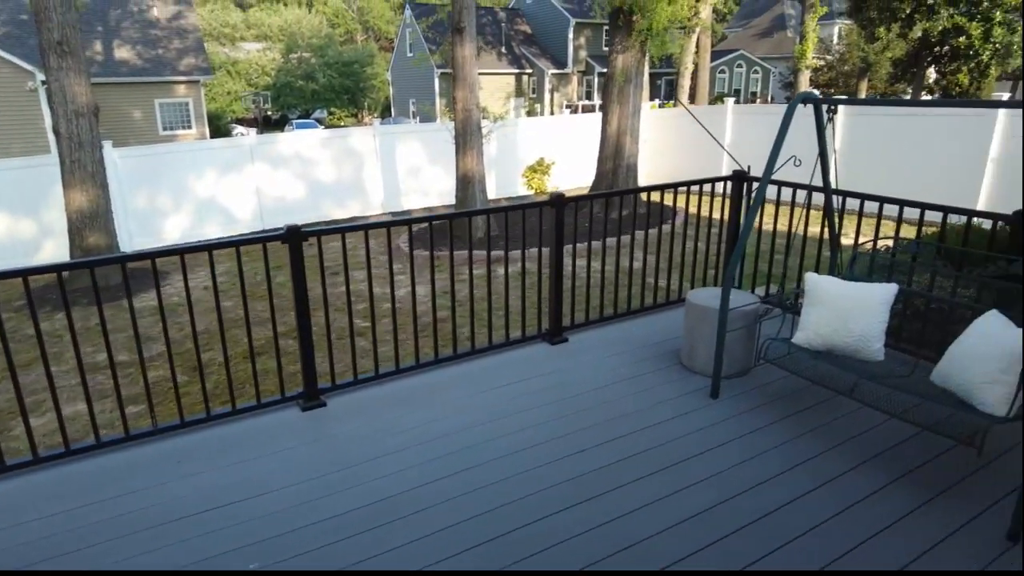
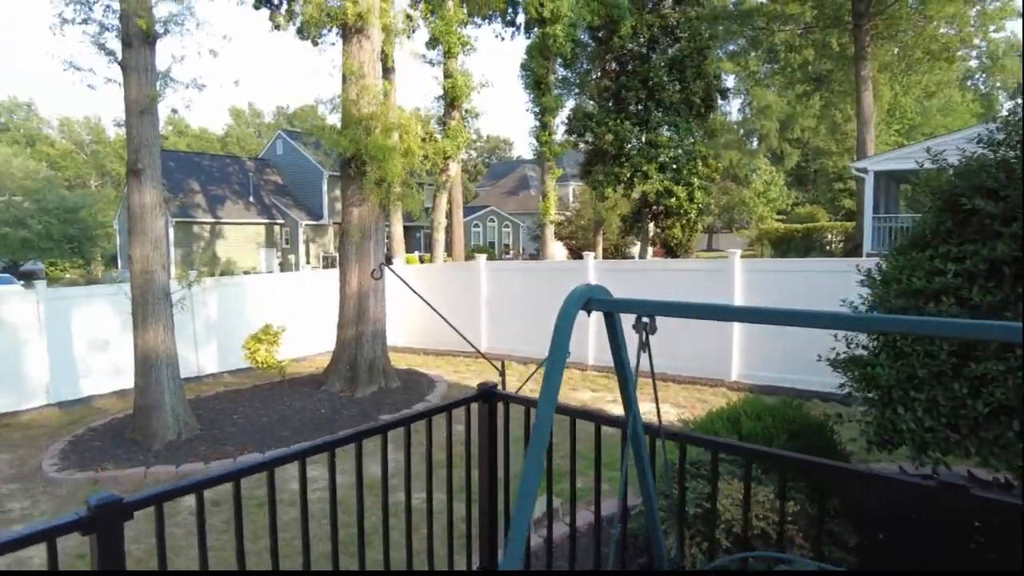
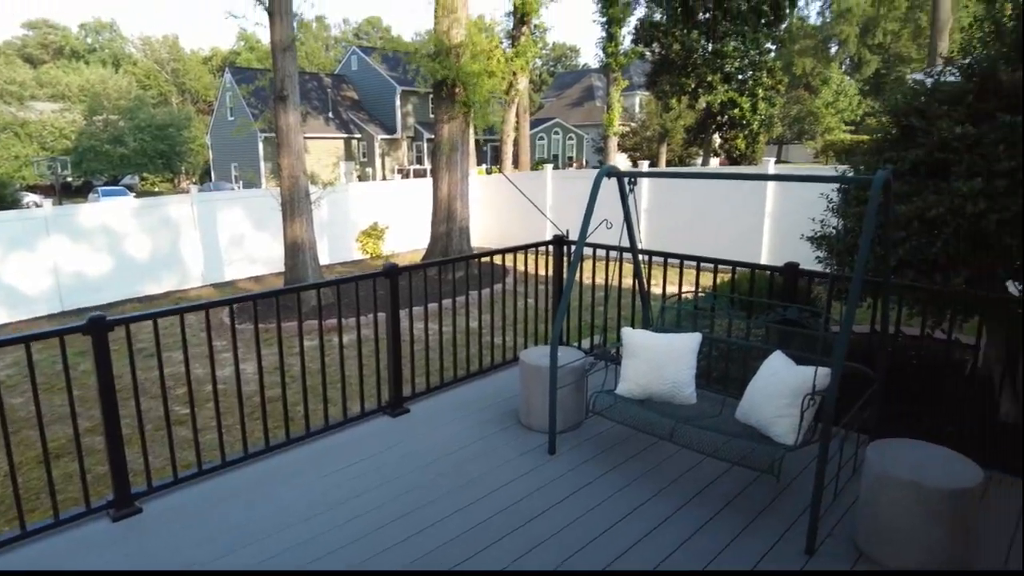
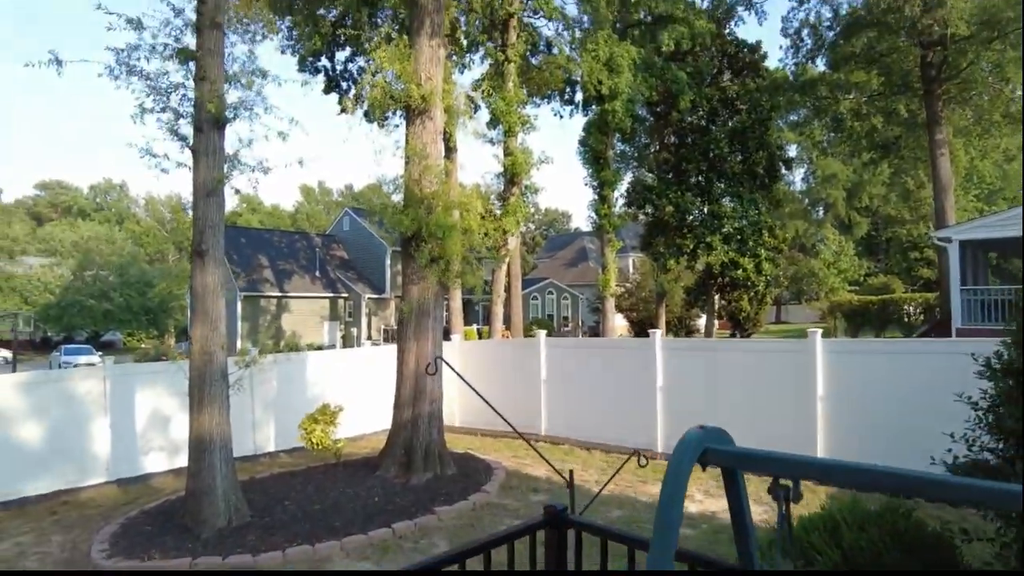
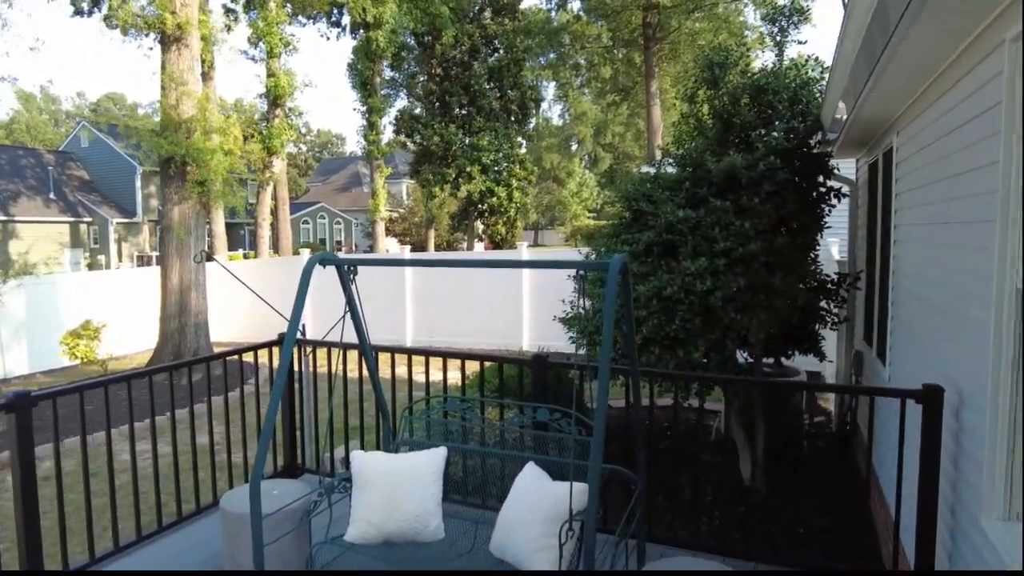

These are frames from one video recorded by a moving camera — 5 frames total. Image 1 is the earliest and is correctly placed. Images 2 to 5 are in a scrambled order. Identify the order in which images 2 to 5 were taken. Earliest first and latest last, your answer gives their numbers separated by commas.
3, 5, 2, 4
